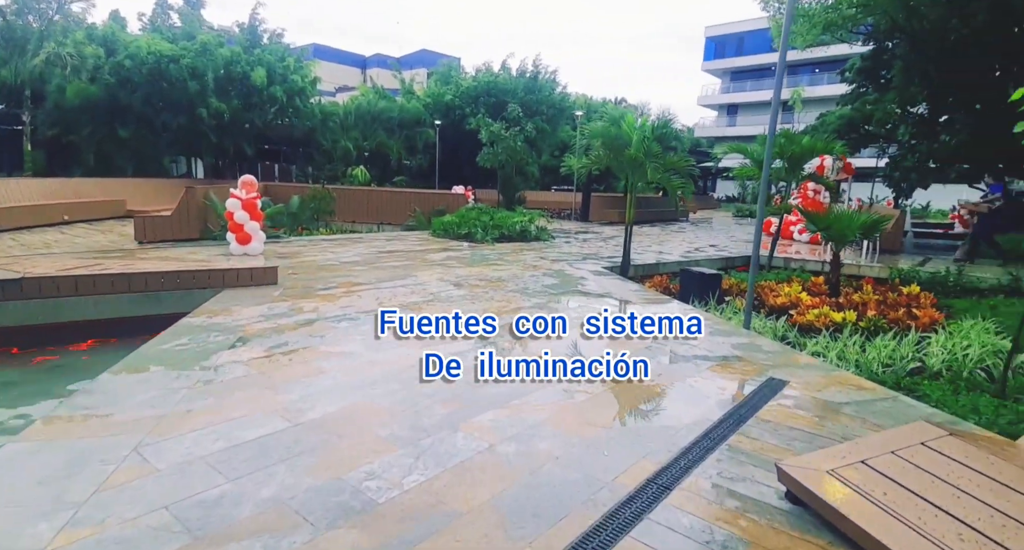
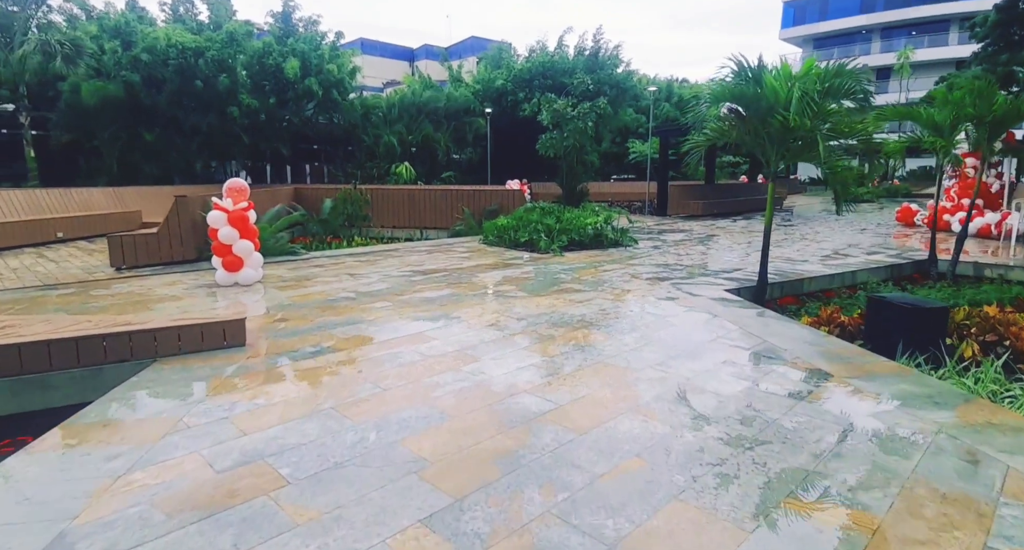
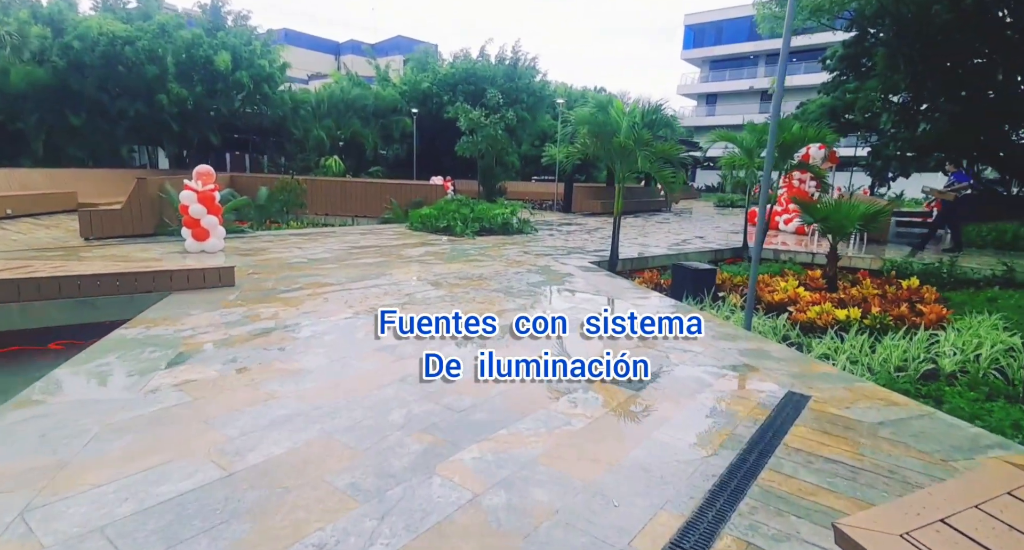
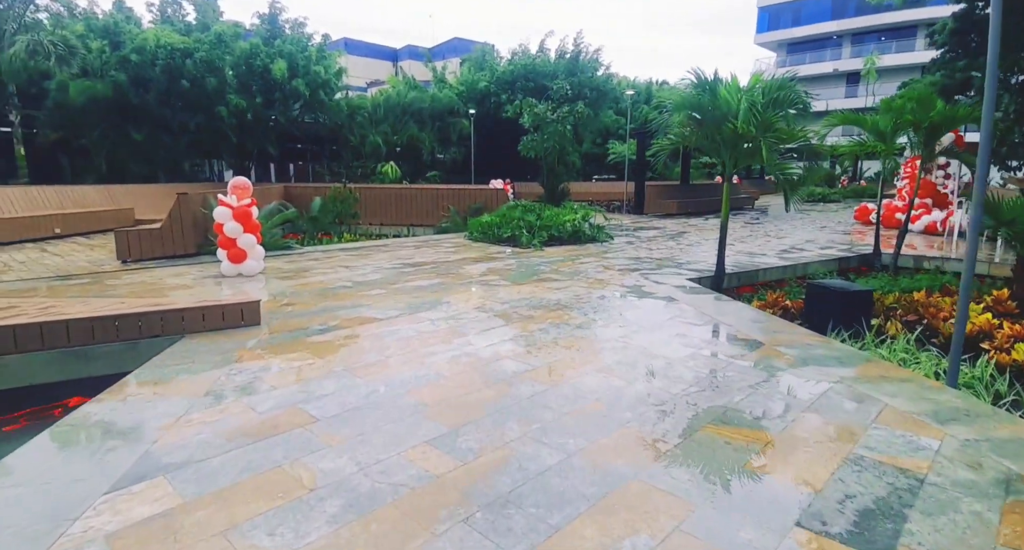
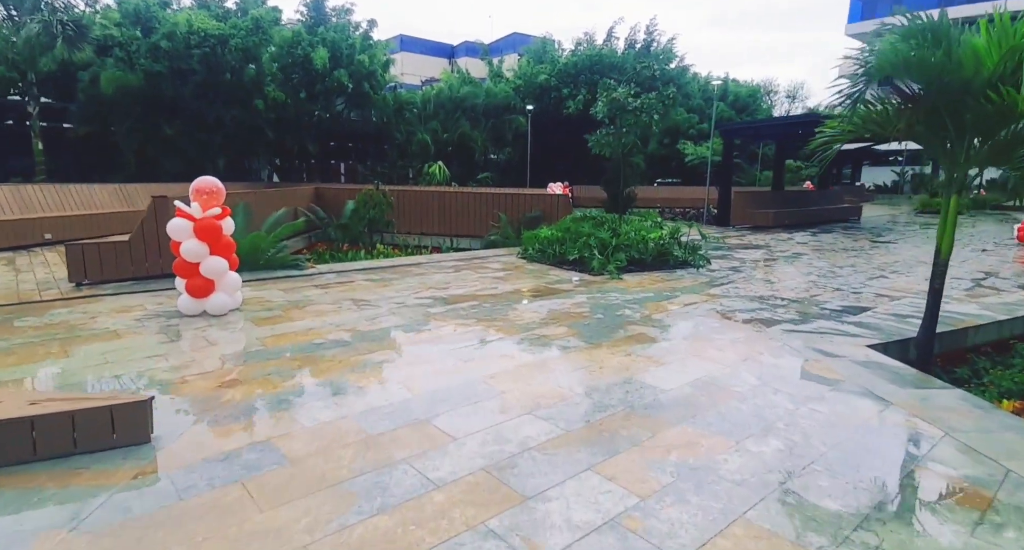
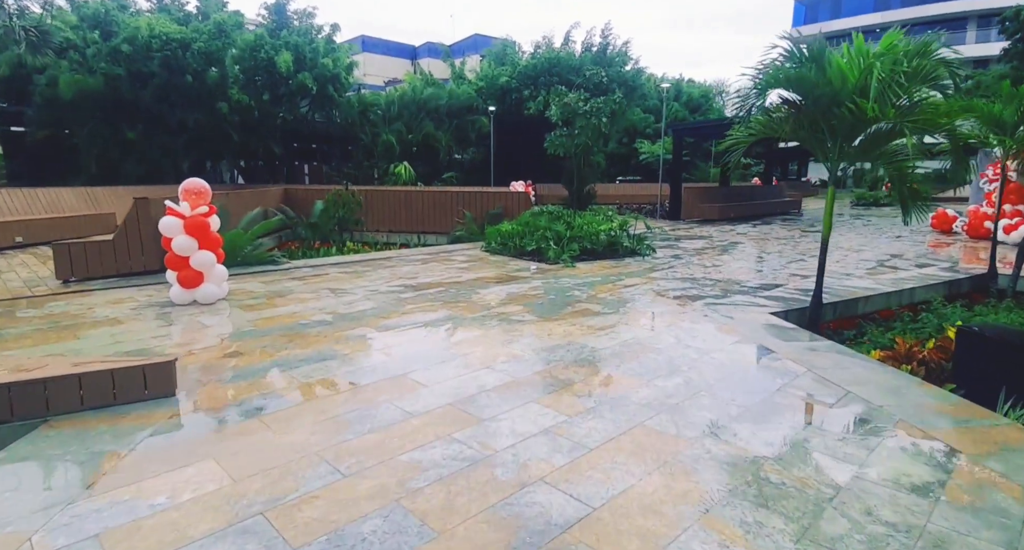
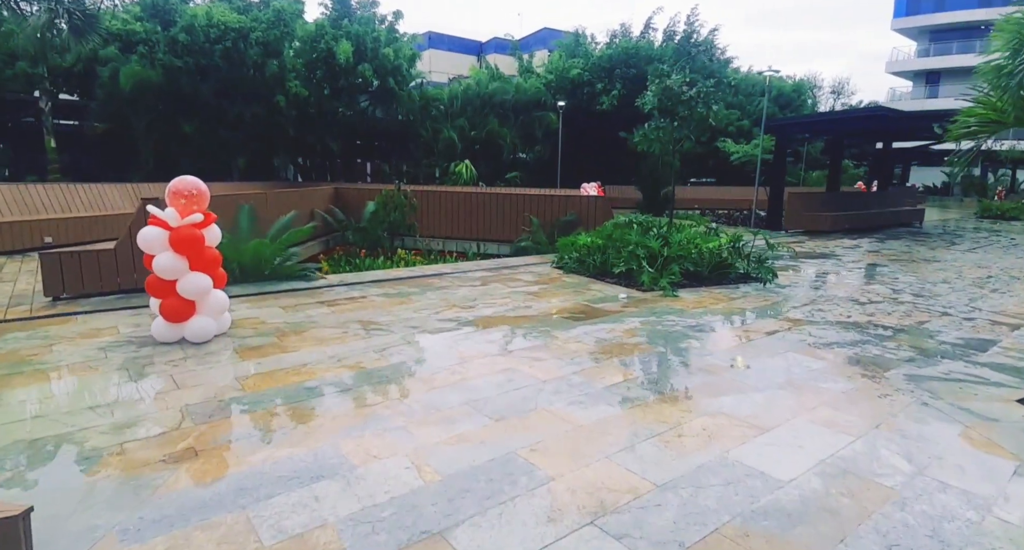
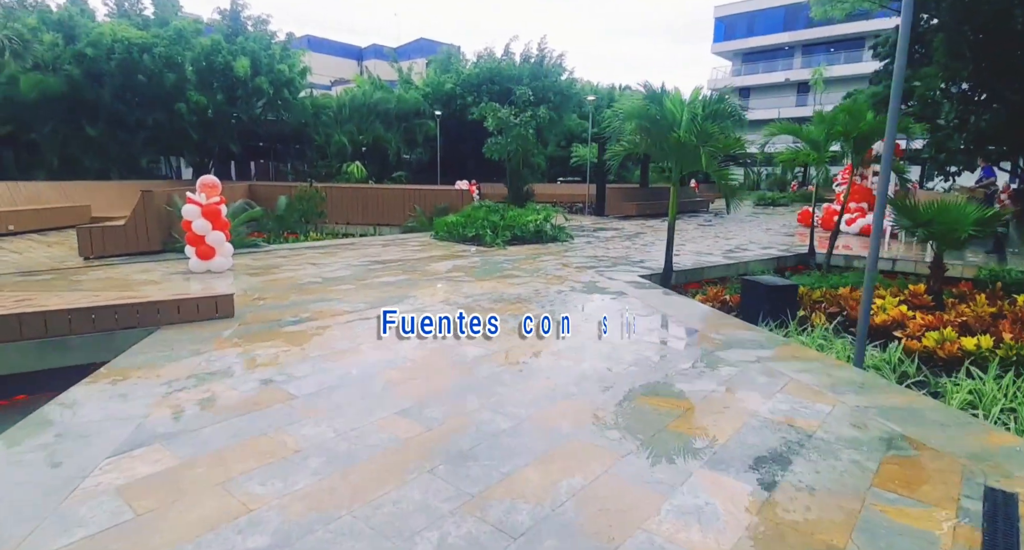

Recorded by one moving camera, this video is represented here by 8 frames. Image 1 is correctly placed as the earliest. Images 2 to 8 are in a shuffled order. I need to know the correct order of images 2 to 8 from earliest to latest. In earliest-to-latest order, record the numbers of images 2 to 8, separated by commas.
3, 8, 4, 2, 6, 5, 7
